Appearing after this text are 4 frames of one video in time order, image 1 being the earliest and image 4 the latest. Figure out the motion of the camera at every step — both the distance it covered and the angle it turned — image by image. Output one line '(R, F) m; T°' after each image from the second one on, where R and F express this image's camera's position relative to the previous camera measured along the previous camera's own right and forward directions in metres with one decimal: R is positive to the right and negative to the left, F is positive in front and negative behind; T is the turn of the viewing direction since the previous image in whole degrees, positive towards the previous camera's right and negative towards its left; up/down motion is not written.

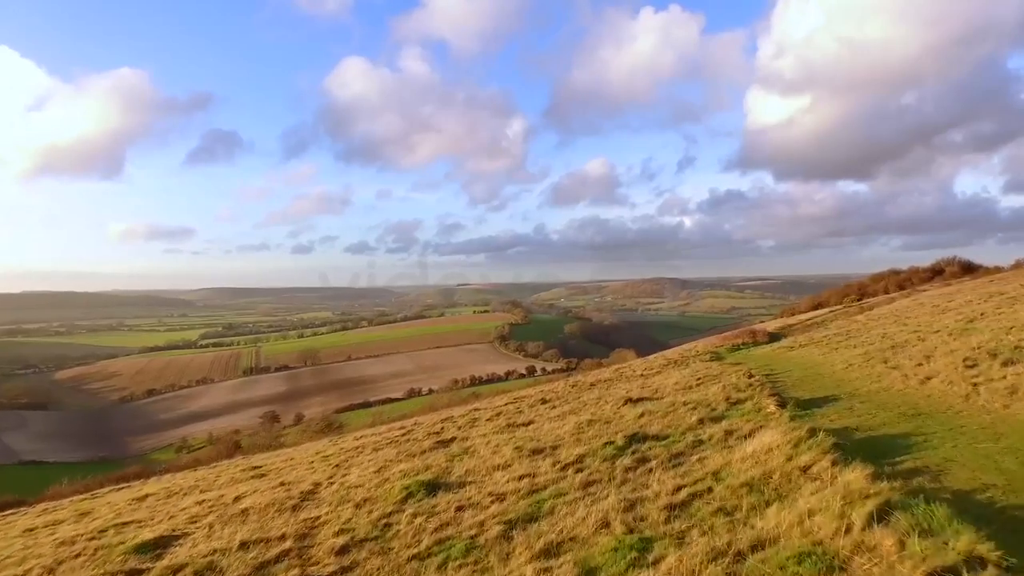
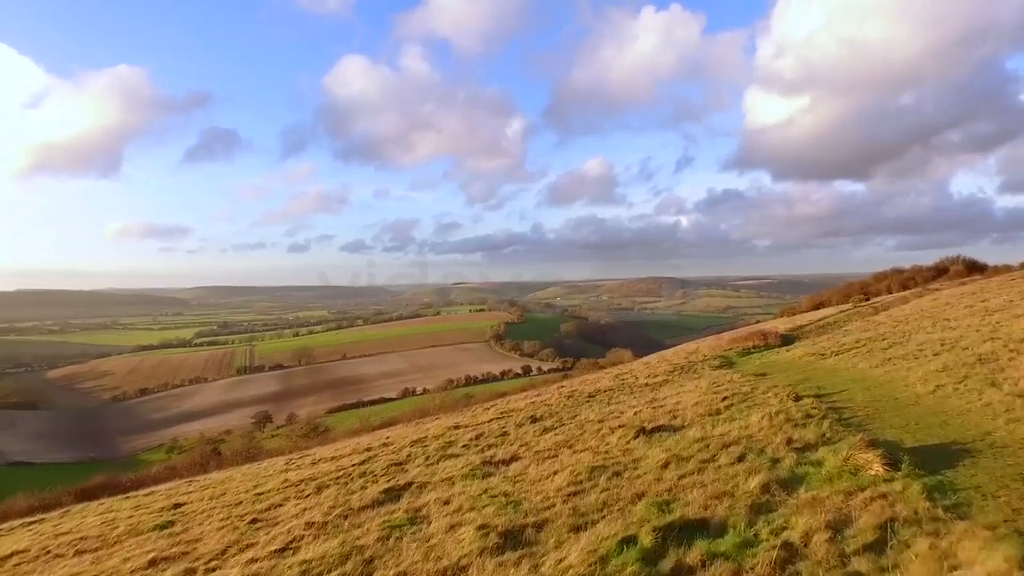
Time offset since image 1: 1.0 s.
(+0.2, +1.6) m; 0°
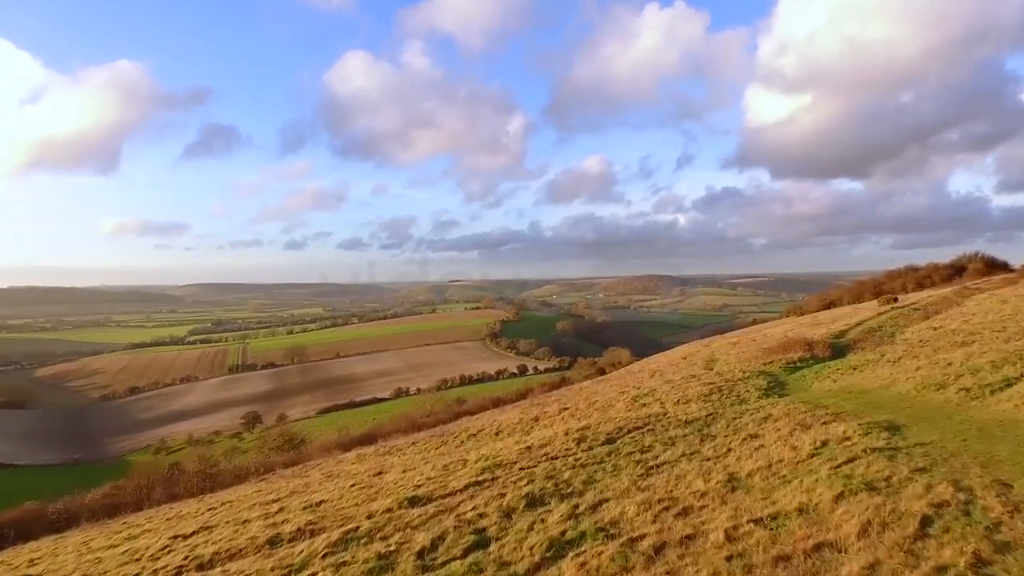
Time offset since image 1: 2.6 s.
(+0.1, +3.4) m; 0°
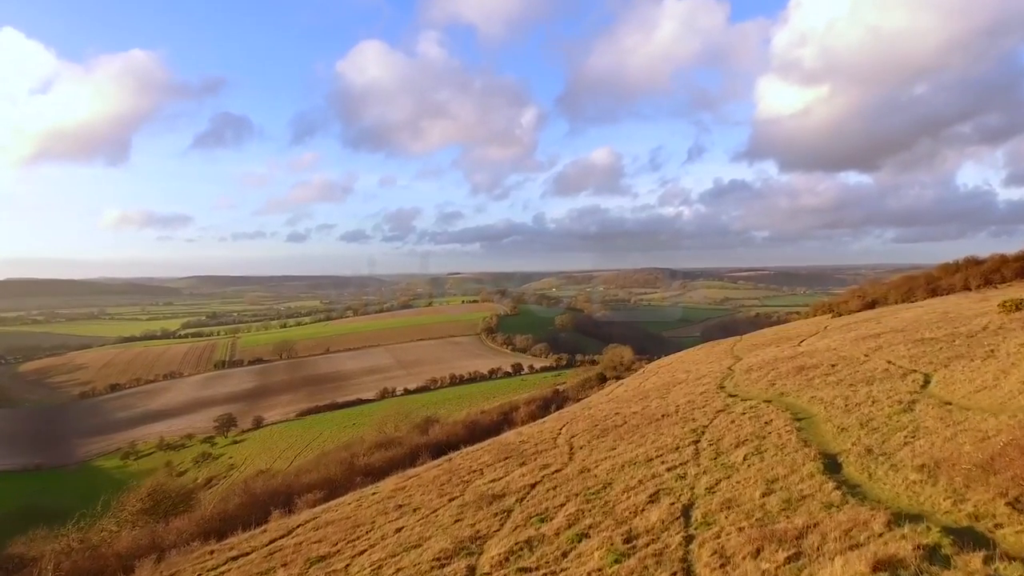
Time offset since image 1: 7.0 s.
(+1.7, +10.6) m; 0°
